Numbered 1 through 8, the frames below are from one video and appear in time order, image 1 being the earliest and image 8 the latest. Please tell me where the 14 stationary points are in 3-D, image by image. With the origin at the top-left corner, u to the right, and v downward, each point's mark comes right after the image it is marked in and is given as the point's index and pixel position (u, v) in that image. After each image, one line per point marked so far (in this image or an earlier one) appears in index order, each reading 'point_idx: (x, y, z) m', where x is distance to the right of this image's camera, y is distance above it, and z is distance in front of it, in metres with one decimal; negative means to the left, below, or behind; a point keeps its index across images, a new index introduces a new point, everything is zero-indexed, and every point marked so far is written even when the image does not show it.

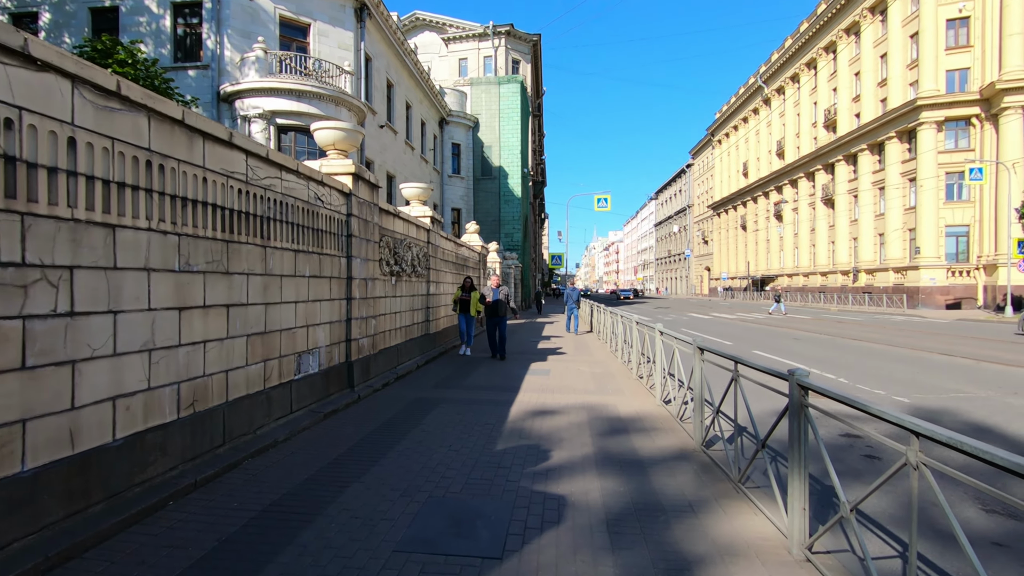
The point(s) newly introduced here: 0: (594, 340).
0: (+2.6, -1.6, +17.7) m
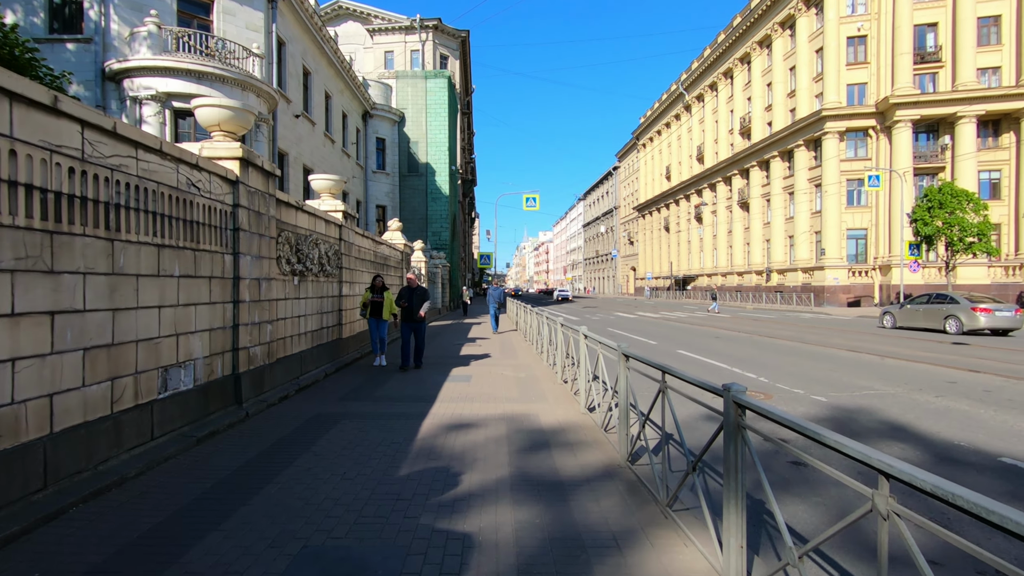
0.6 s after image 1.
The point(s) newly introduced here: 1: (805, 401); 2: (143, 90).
0: (+0.2, -1.6, +17.3) m
1: (+4.5, -1.8, +8.5) m
2: (-10.9, +5.9, +16.3) m
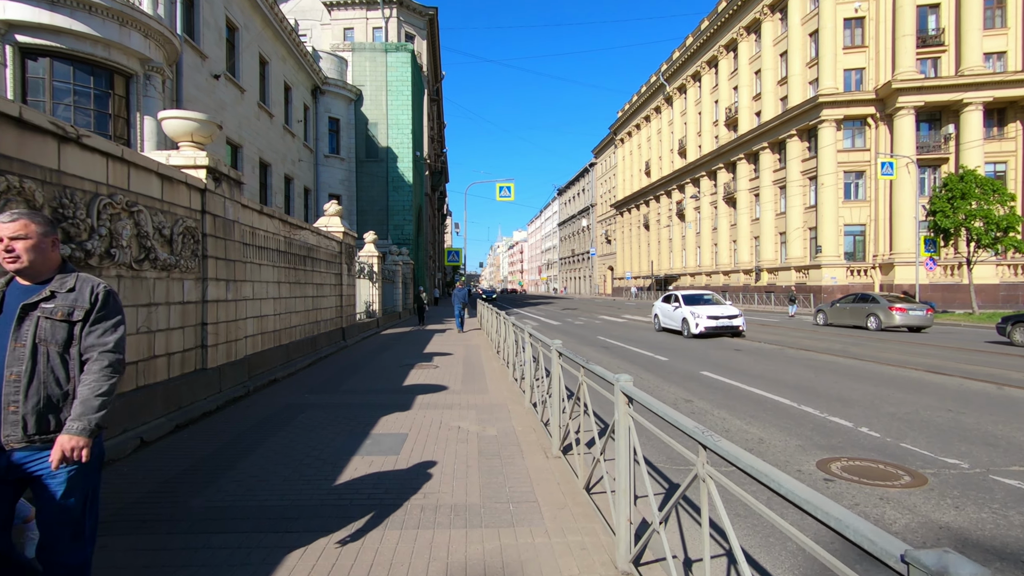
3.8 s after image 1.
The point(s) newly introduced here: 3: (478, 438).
0: (-0.5, -1.6, +13.3) m
1: (+4.2, -1.8, +4.7) m
2: (-11.6, +5.8, +11.8) m
3: (-0.4, -1.6, +6.0) m
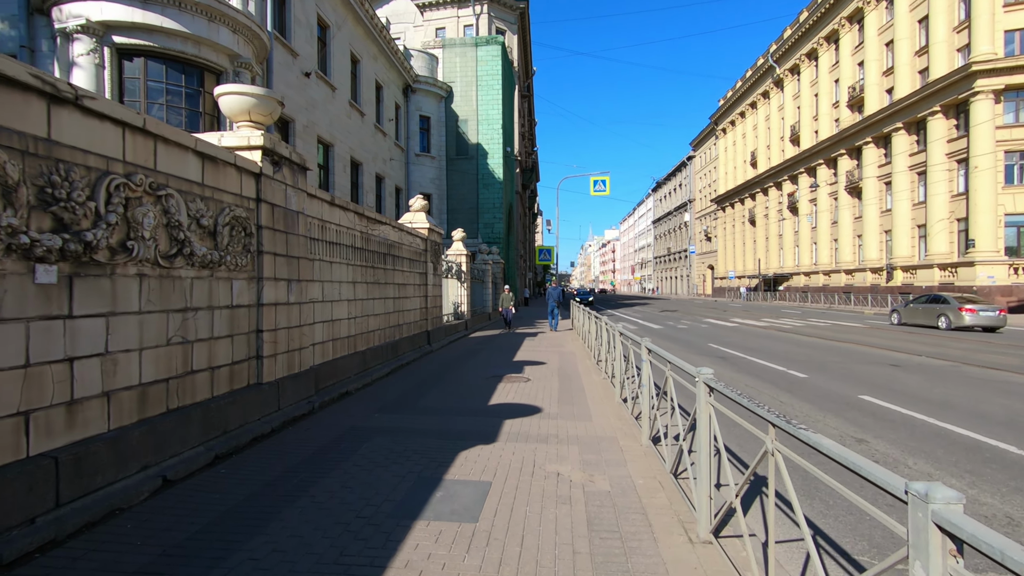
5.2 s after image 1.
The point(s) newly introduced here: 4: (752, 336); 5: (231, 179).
0: (+1.6, -1.6, +11.6) m
1: (+4.9, -1.8, +2.4) m
2: (-9.6, +5.8, +12.0) m
3: (+0.6, -1.7, +4.4) m
4: (+8.7, -1.7, +19.7) m
5: (-2.9, +1.1, +5.7) m
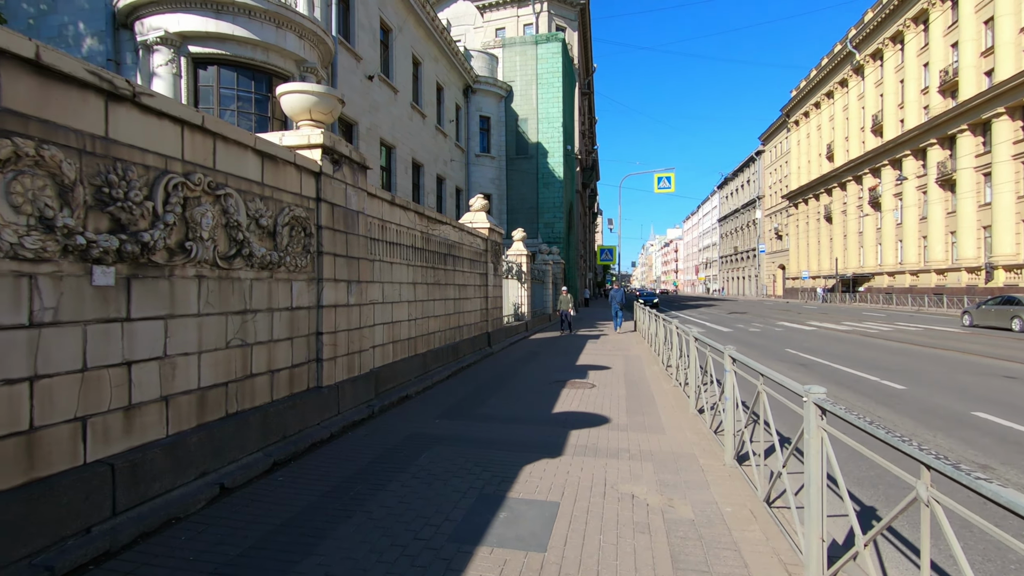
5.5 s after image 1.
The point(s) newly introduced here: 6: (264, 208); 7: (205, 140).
0: (+2.9, -1.6, +10.9) m
1: (+5.2, -1.8, +1.5) m
2: (-8.2, +5.8, +12.5) m
3: (+1.1, -1.7, +3.9) m
4: (+10.8, -1.8, +18.3) m
5: (-2.2, +1.1, +5.5) m
6: (-2.3, +0.7, +5.1) m
7: (-2.4, +1.2, +4.4) m
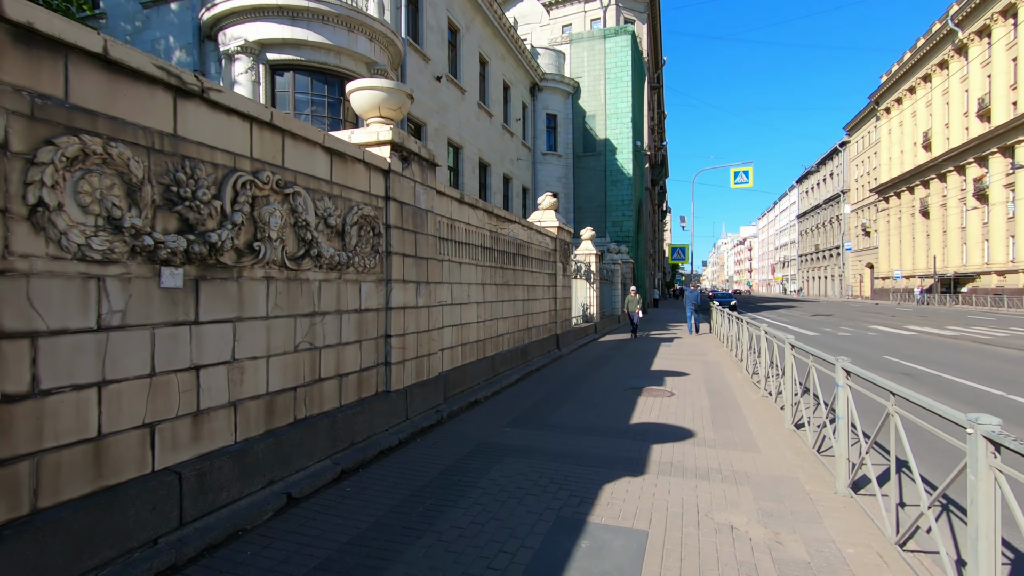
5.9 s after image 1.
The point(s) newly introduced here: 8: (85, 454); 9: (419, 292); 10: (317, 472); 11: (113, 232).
0: (+4.2, -1.7, +10.1) m
1: (+5.4, -1.8, +0.5) m
2: (-6.6, +5.8, +13.0) m
3: (+1.6, -1.7, +3.3) m
4: (+13.0, -1.8, +16.5) m
5: (-1.5, +1.1, +5.4) m
6: (-1.6, +0.7, +4.9) m
7: (-1.8, +1.2, +4.2) m
8: (-2.3, -0.9, +2.9) m
9: (-1.1, 0.0, +6.5) m
10: (-1.6, -1.5, +4.4) m
11: (-2.2, +0.3, +3.0) m
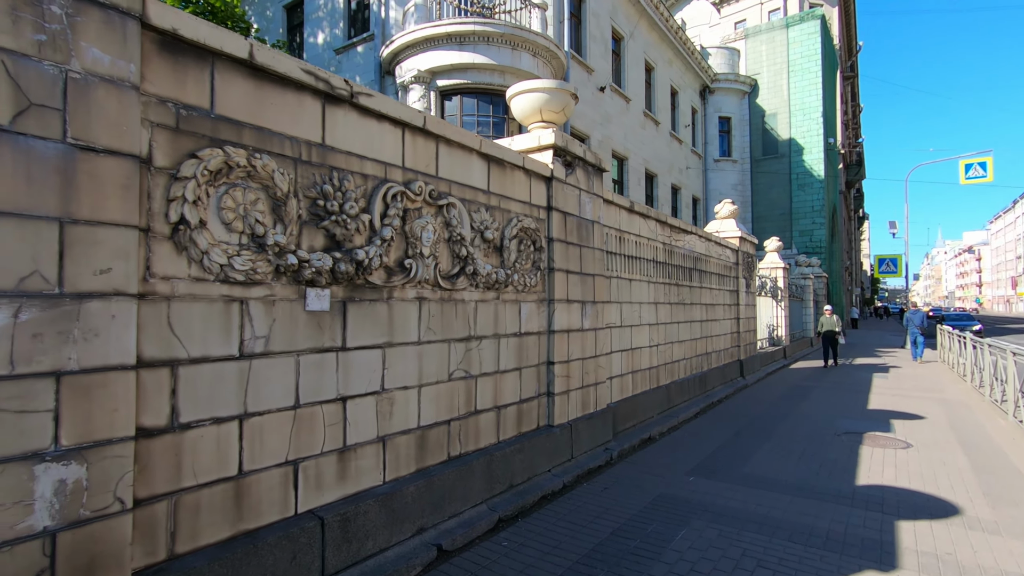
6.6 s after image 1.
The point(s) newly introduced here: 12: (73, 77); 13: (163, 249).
0: (+6.9, -1.9, +7.7) m
1: (+5.2, -1.8, -1.9) m
2: (-2.6, +5.4, +13.8) m
3: (+2.4, -1.8, +1.9) m
4: (+17.1, -2.2, +11.2) m
5: (+0.1, +0.9, +4.8) m
6: (-0.2, +0.6, +4.4) m
7: (-0.6, +1.0, +3.8) m
8: (-1.4, -1.0, +2.7) m
9: (+0.8, -0.3, +5.8) m
10: (-0.3, -1.6, +3.9) m
11: (-1.3, +0.2, +2.8) m
12: (-1.7, +0.8, +2.1) m
13: (-1.5, +0.2, +2.4) m
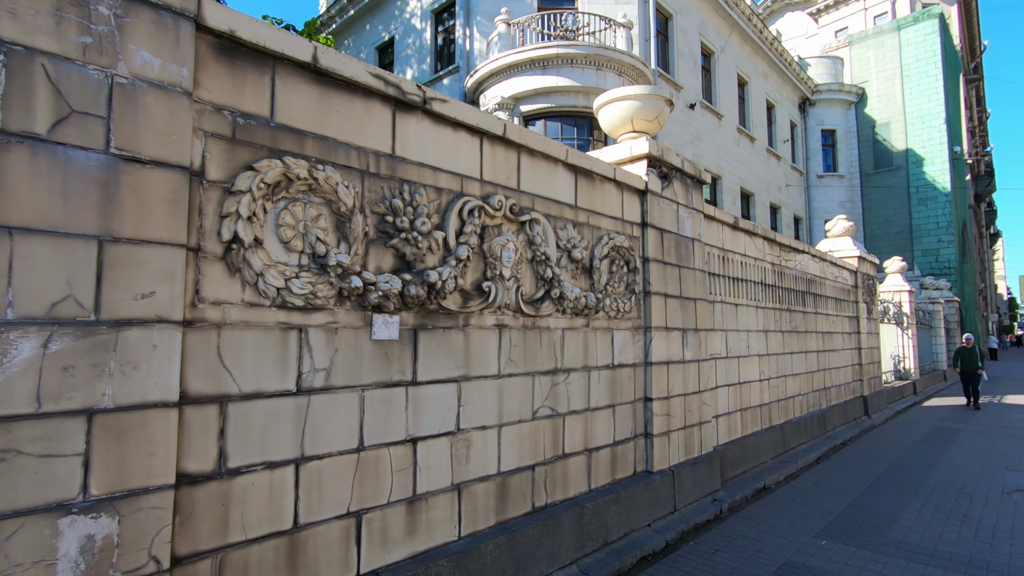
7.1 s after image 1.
0: (+8.0, -2.2, +5.9) m
1: (+4.8, -1.6, -3.3) m
2: (-0.5, +4.7, +13.8) m
3: (+2.7, -1.8, +1.0) m
4: (+18.6, -2.5, +7.9) m
5: (+0.8, +0.7, +4.4) m
6: (+0.5, +0.4, +3.9) m
7: (0.0, +0.8, +3.5) m
8: (-1.0, -1.1, +2.3) m
9: (+1.6, -0.5, +5.1) m
10: (+0.3, -1.8, +3.3) m
11: (-0.9, +0.1, +2.5) m
12: (-1.4, +0.7, +1.9) m
13: (-1.2, +0.1, +2.2) m
